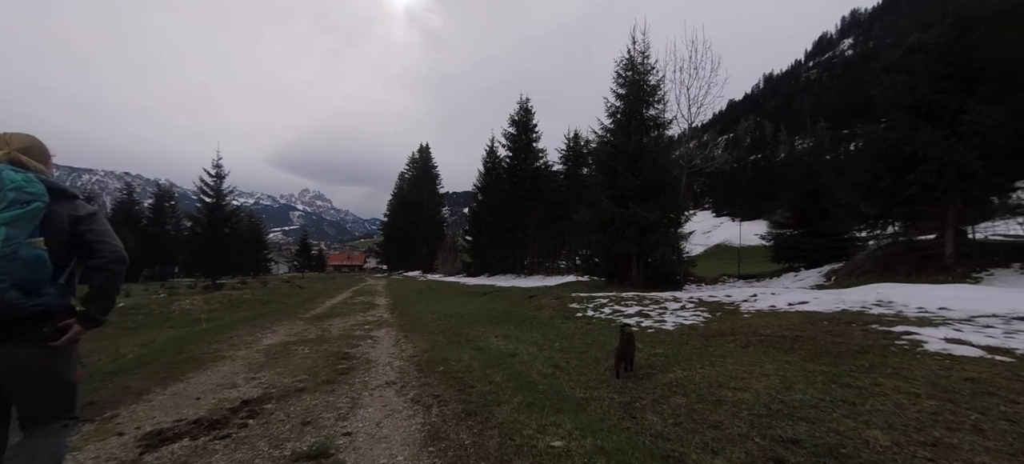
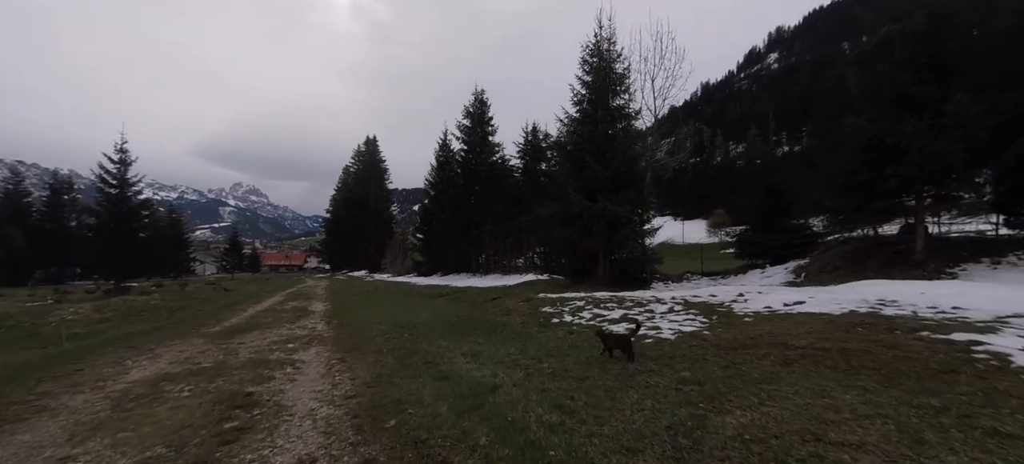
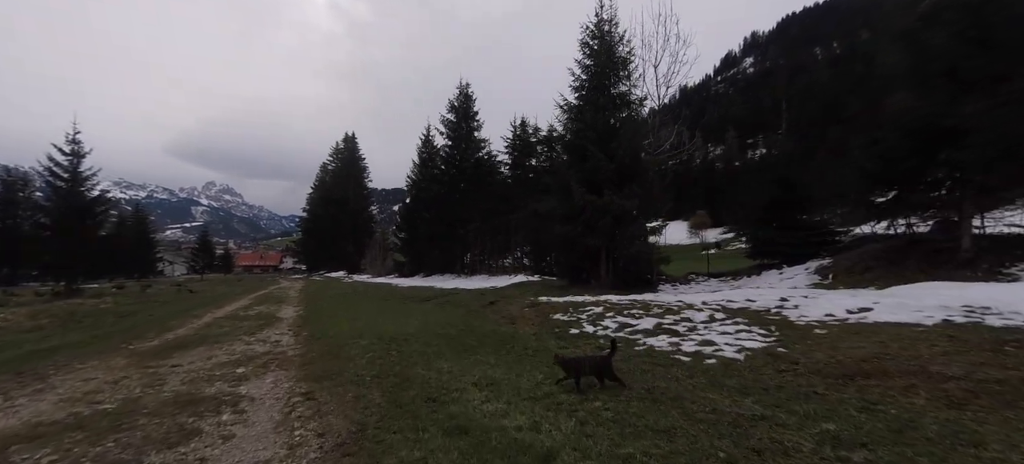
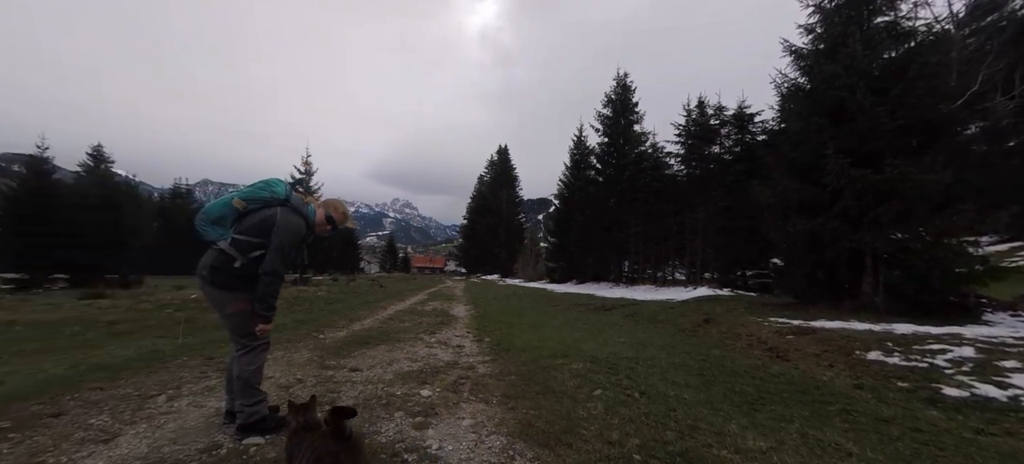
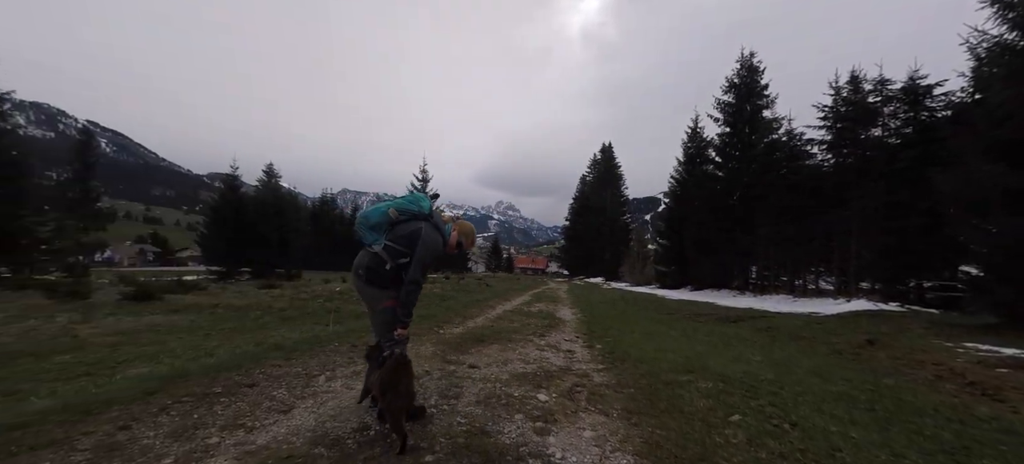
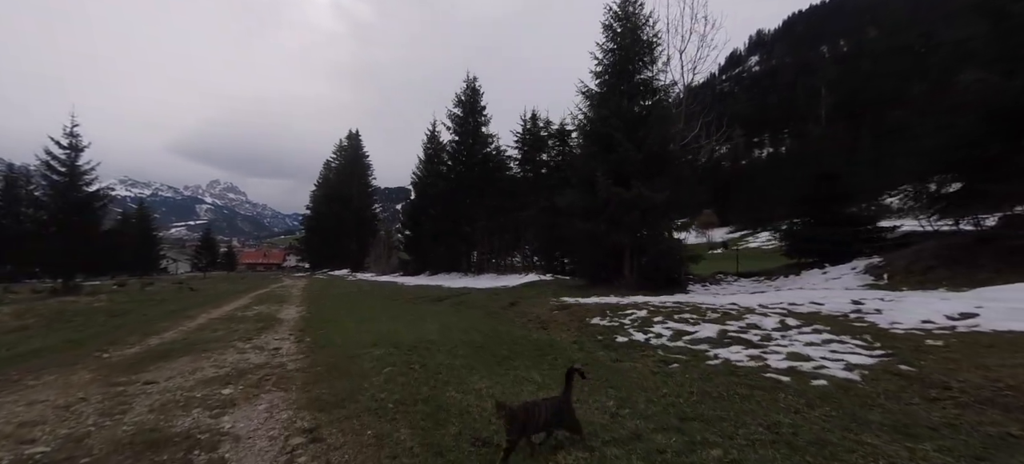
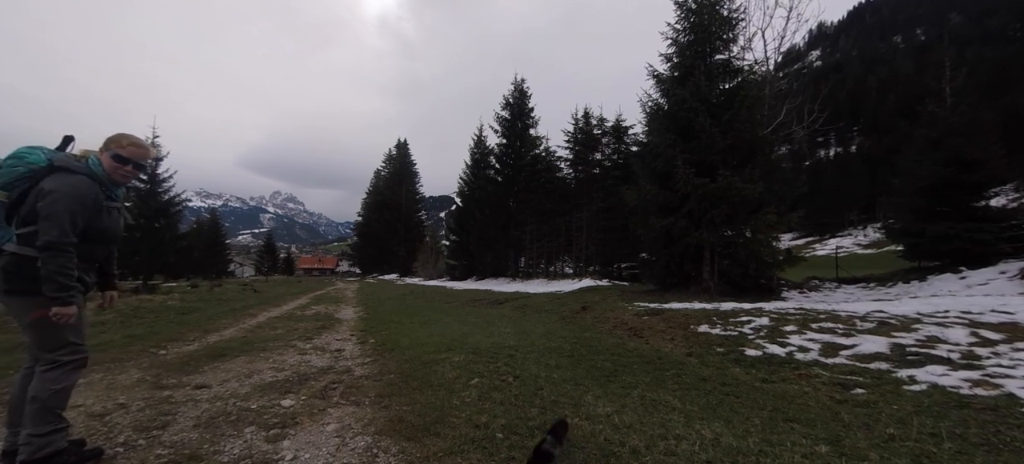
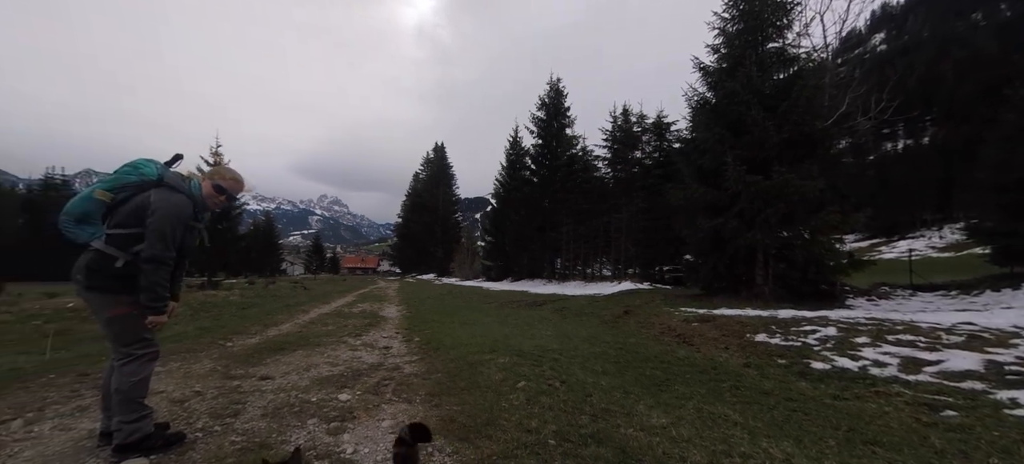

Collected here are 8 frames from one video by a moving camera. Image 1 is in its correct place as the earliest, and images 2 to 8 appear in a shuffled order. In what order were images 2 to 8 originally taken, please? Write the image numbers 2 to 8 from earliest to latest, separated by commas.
2, 3, 6, 7, 8, 4, 5
